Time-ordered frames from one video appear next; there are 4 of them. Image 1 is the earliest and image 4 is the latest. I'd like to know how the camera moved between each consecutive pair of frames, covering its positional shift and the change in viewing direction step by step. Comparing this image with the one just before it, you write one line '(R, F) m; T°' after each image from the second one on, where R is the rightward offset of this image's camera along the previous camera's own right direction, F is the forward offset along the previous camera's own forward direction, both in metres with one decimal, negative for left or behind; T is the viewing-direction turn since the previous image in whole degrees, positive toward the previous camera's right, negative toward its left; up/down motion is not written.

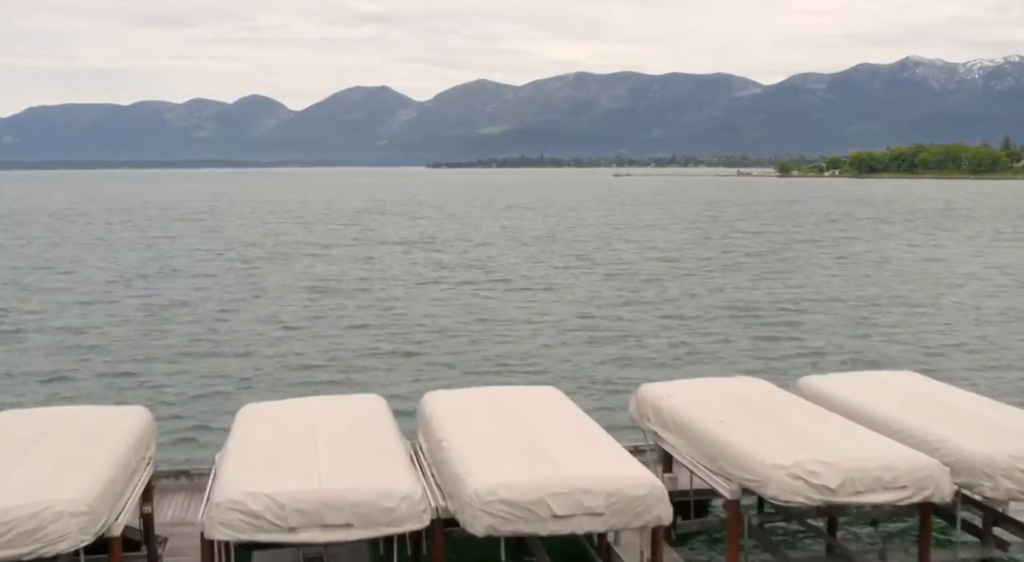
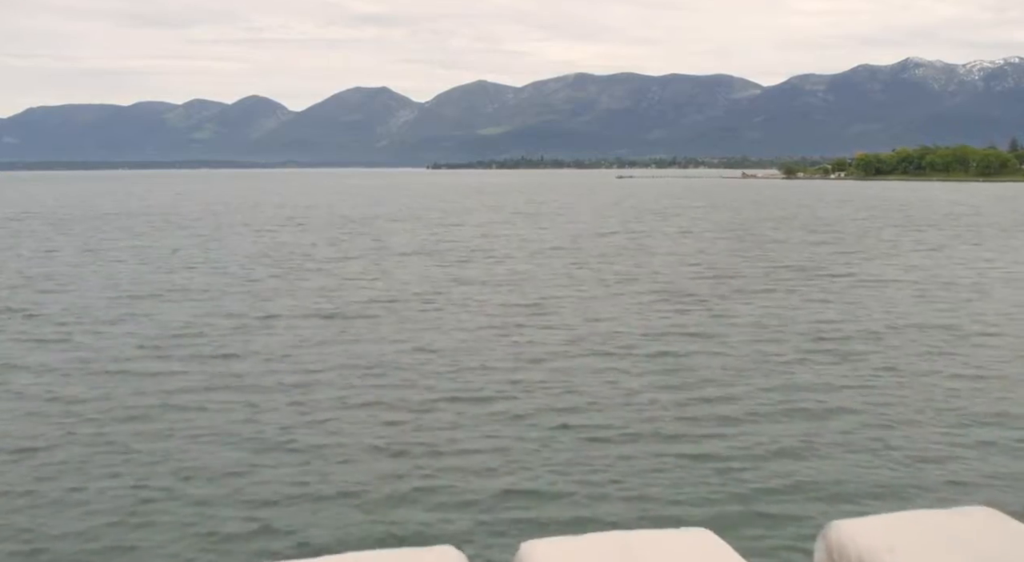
(-0.5, +1.8) m; 0°
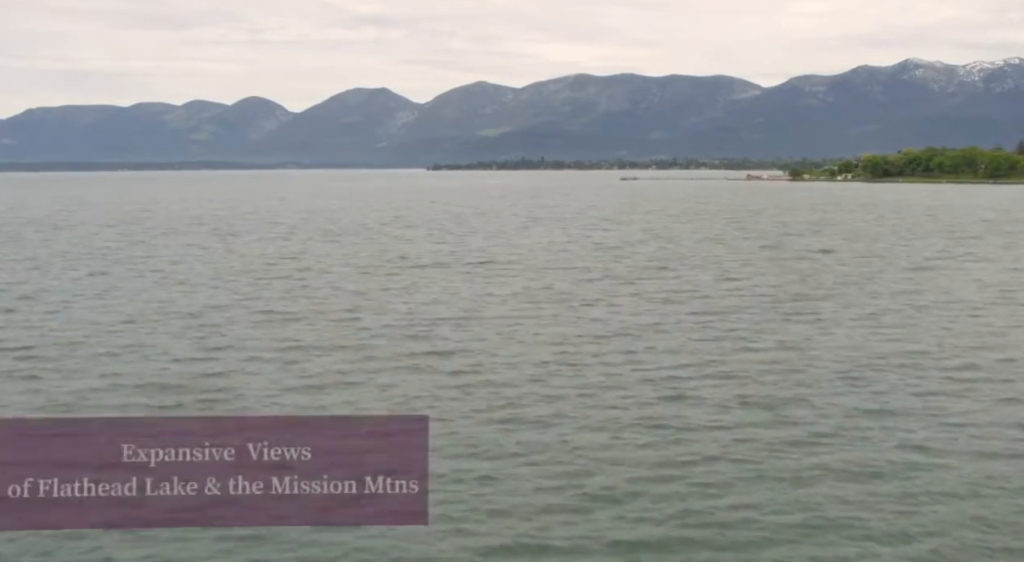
(-0.7, +1.9) m; 0°
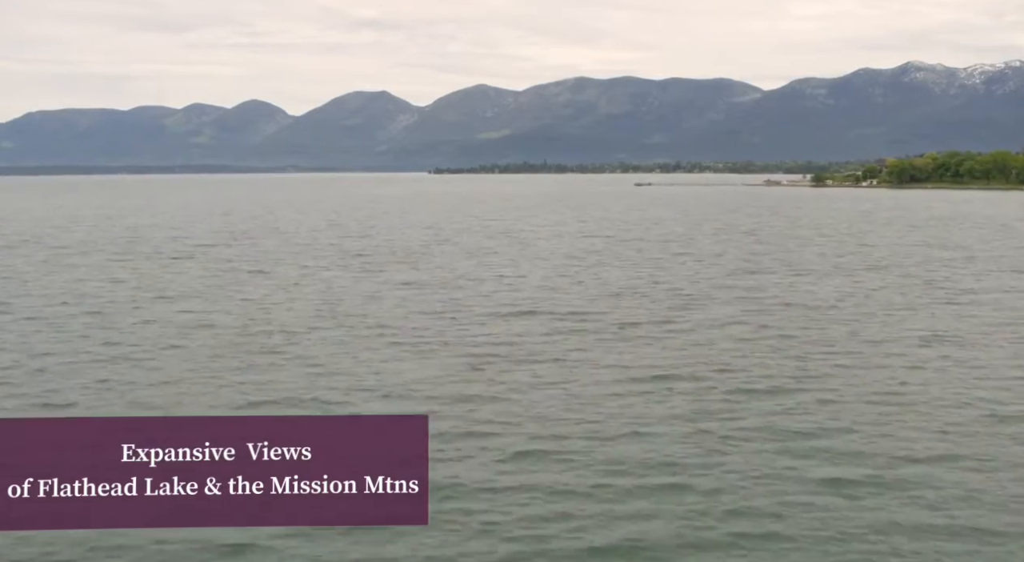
(-2.2, +6.3) m; 0°
